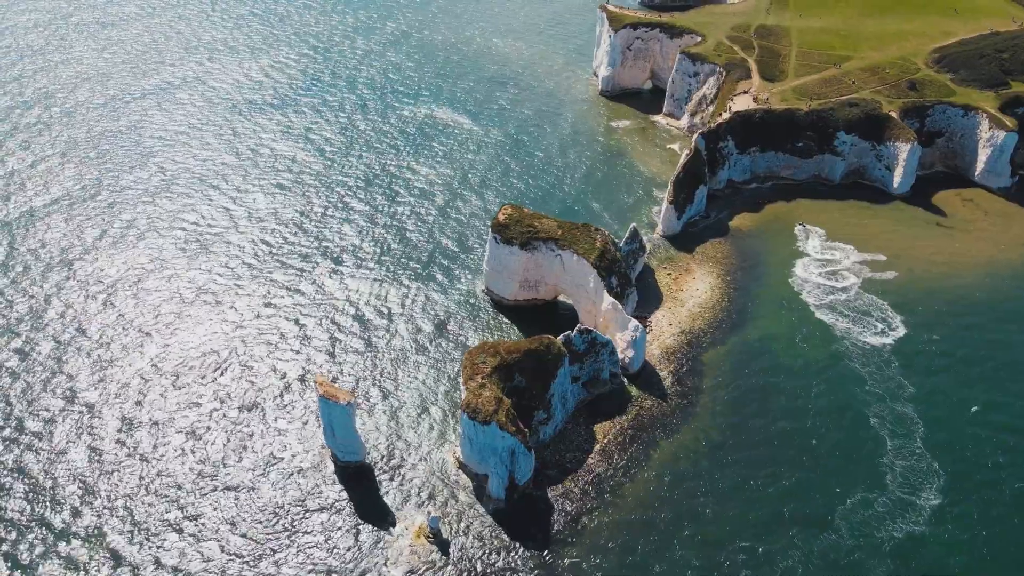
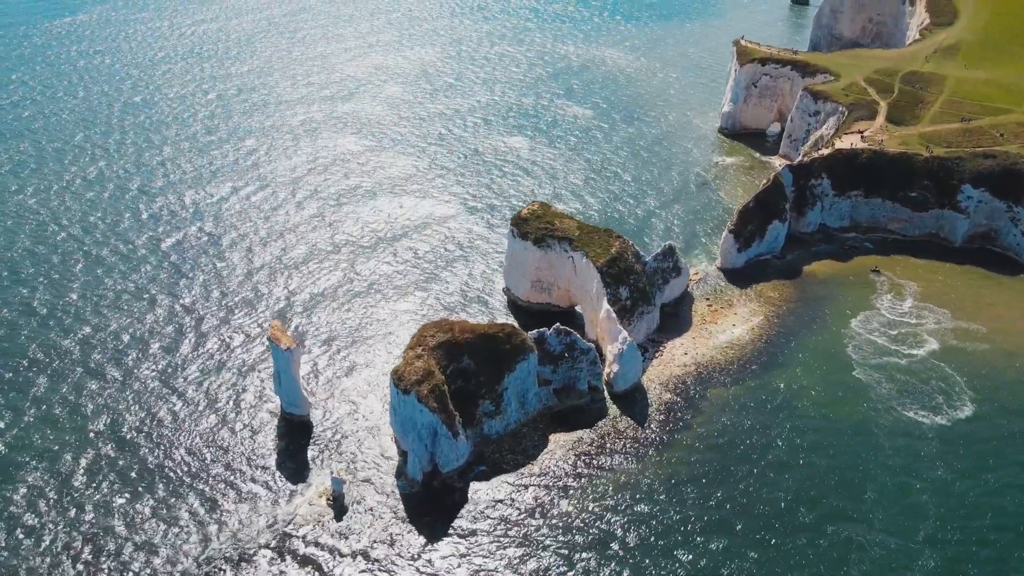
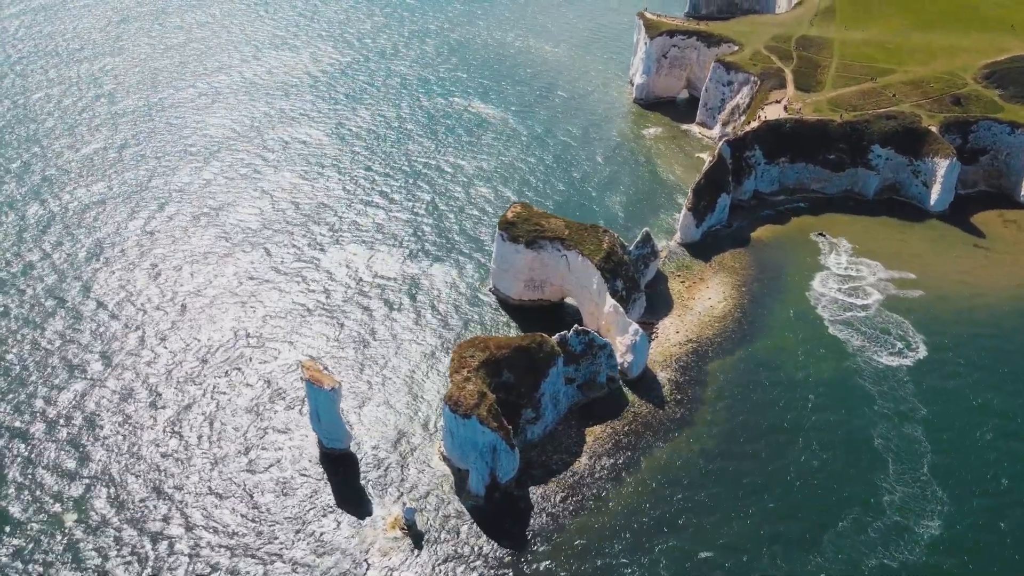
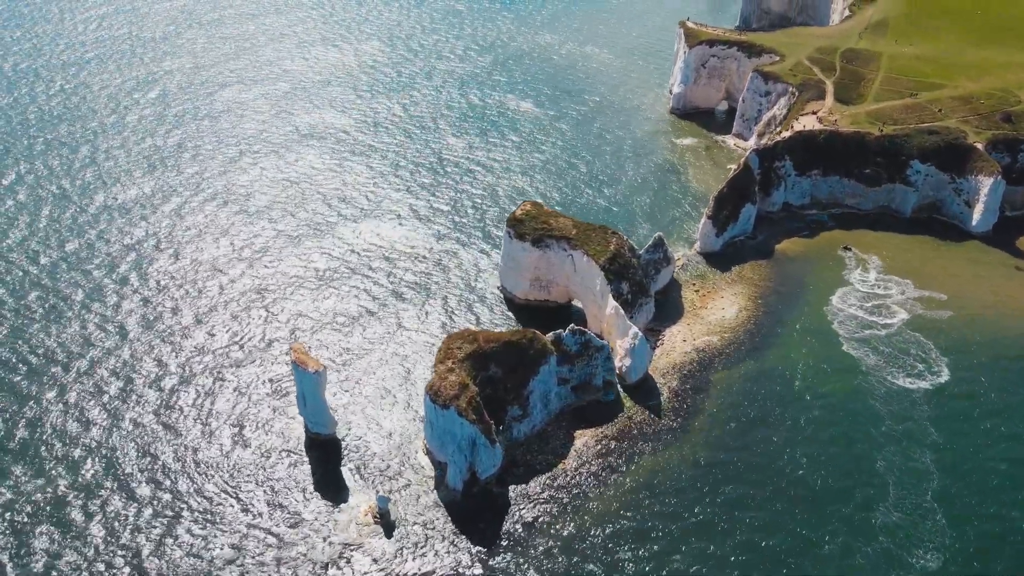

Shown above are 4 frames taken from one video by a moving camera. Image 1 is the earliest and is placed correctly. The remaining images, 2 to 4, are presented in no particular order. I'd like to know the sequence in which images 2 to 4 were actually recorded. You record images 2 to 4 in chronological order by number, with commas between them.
3, 4, 2
